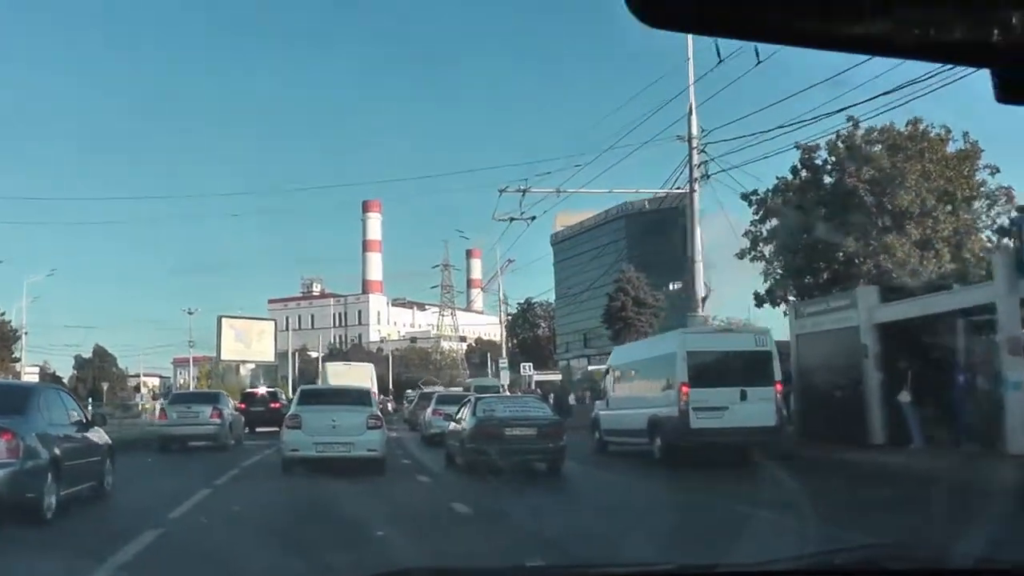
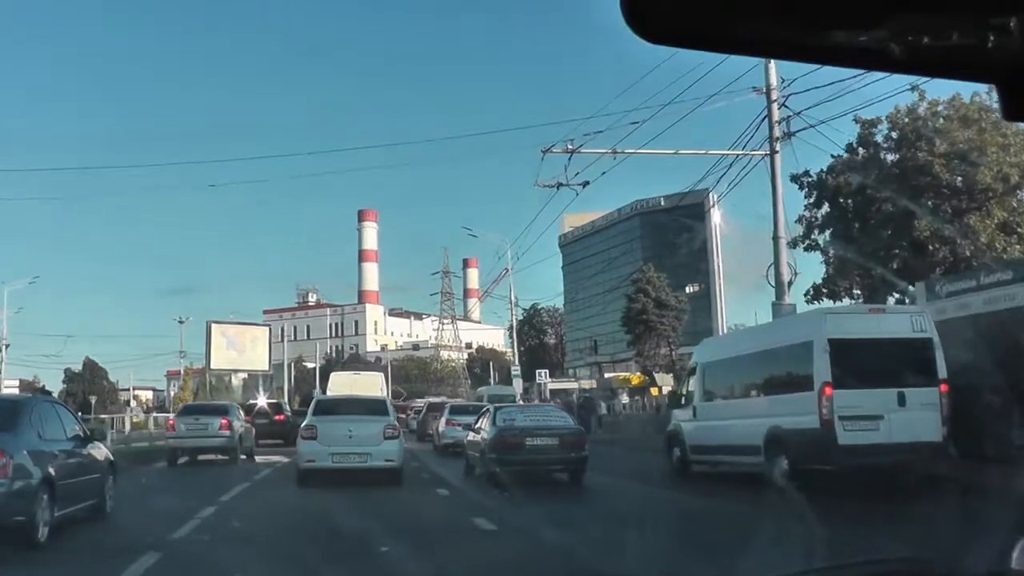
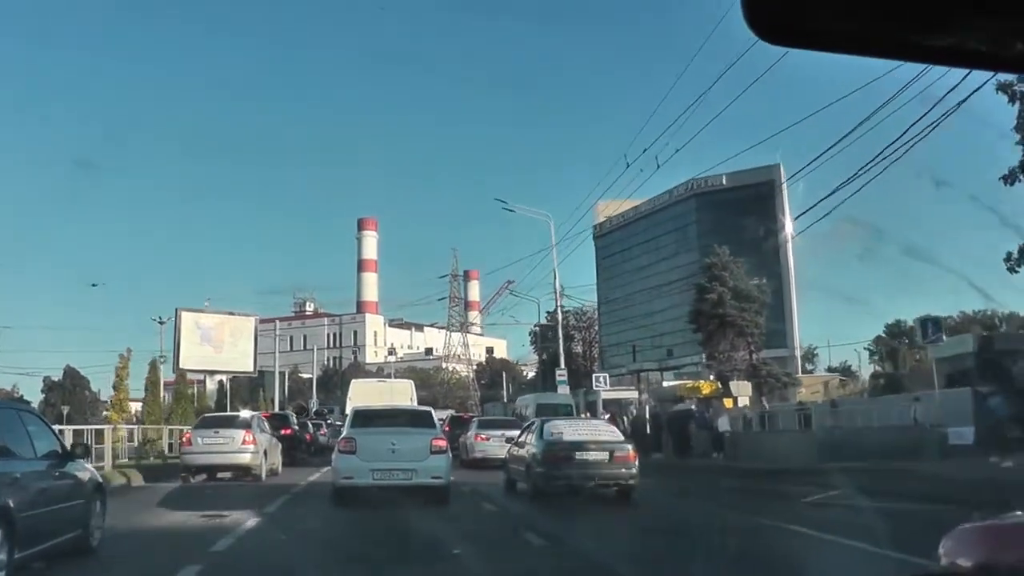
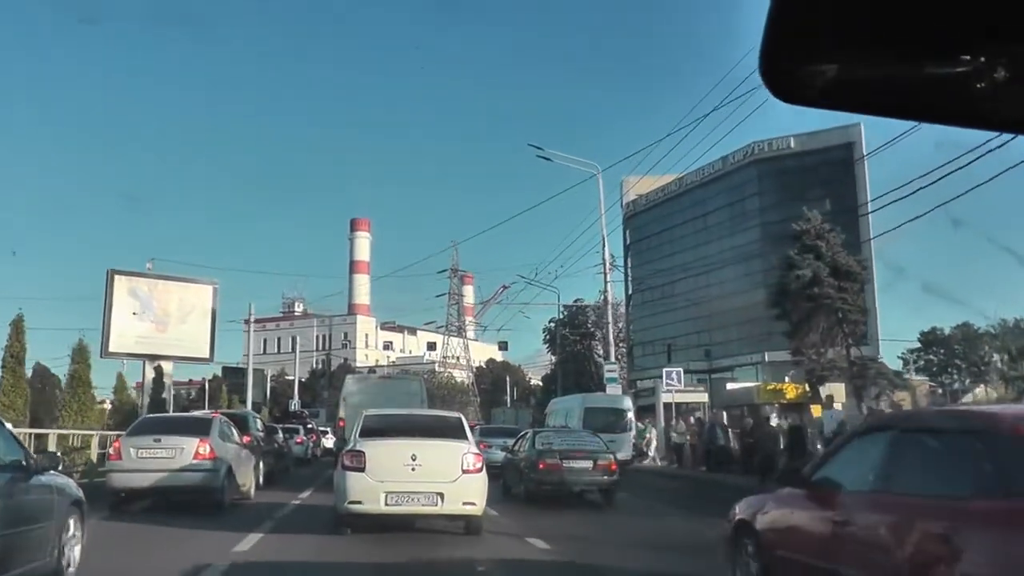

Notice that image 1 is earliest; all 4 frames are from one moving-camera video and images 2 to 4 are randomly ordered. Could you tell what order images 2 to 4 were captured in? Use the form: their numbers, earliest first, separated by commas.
2, 3, 4
